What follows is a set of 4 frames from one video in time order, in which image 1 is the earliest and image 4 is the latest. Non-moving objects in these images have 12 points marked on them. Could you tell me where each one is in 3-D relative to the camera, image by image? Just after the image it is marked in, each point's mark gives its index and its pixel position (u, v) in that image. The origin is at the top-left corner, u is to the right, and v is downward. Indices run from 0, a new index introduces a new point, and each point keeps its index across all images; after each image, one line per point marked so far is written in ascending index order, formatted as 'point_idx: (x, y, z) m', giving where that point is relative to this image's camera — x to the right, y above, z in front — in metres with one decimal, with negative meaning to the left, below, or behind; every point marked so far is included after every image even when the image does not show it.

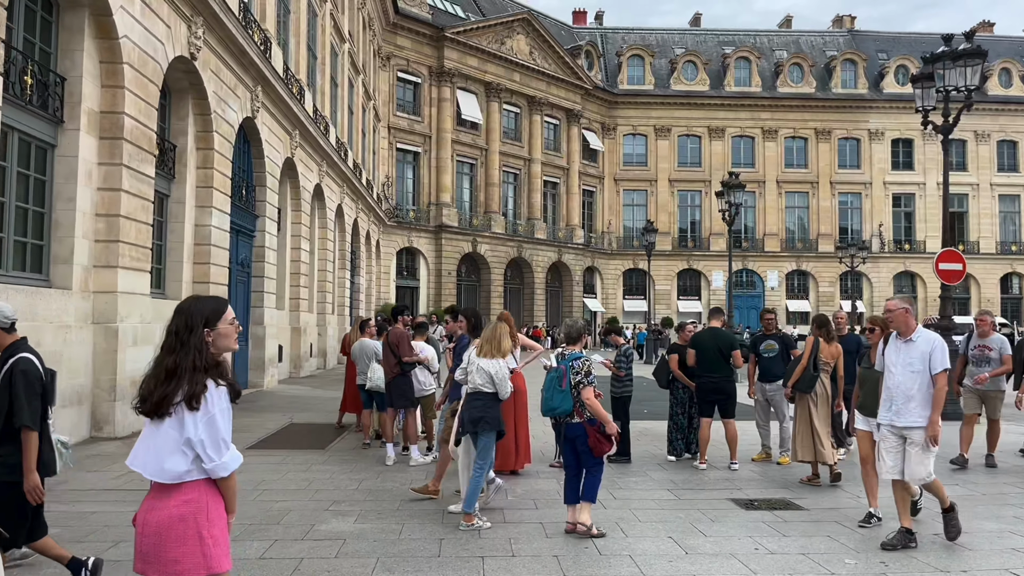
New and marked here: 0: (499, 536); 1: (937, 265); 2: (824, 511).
0: (-0.1, -1.7, +5.4) m
1: (+6.6, +0.4, +12.5) m
2: (+2.4, -1.7, +6.2) m
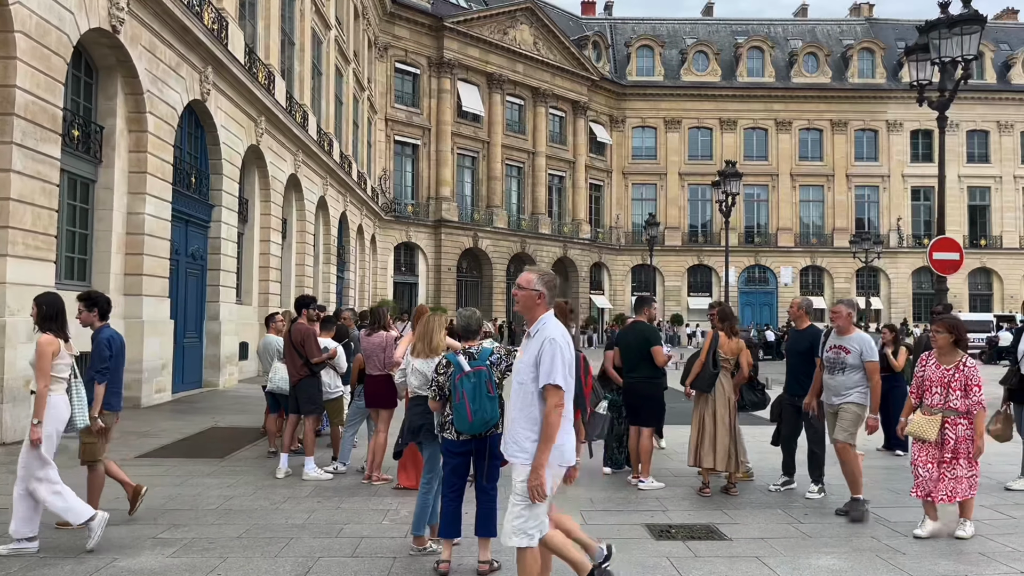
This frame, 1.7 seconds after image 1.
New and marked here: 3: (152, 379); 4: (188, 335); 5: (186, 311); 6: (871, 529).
0: (-1.0, -1.6, +4.4) m
1: (+5.9, +0.5, +11.3) m
2: (+1.5, -1.6, +5.1) m
3: (-5.6, -1.4, +12.4) m
4: (-6.0, -0.9, +14.8) m
5: (-5.9, -0.4, +14.6) m
6: (+2.4, -1.6, +5.5) m
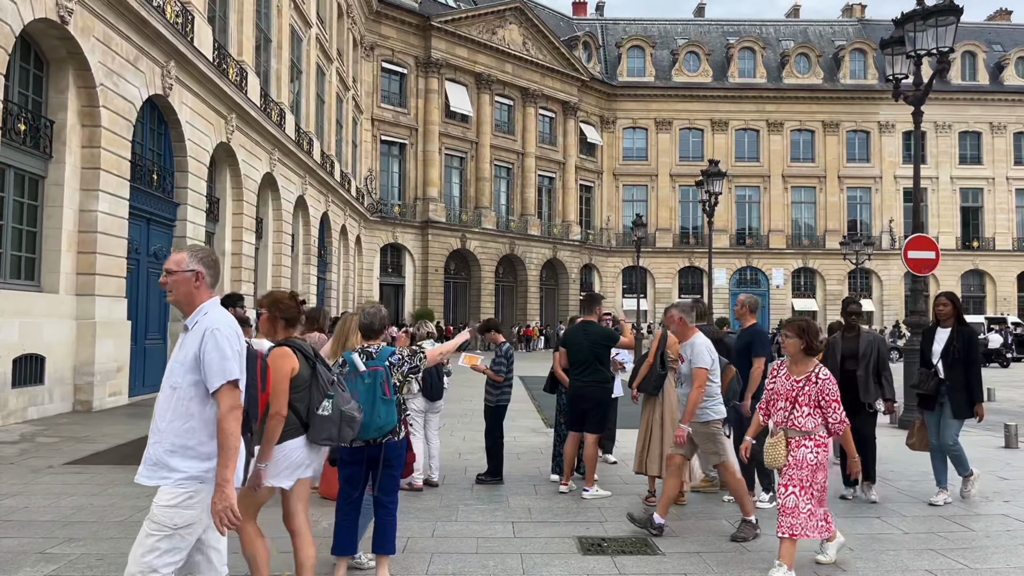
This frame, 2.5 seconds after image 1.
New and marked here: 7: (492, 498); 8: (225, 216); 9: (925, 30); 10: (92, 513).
0: (-1.5, -1.6, +4.0) m
1: (+5.4, +0.5, +10.9) m
2: (+1.0, -1.6, +4.8) m
3: (-6.1, -1.4, +12.1) m
4: (-6.5, -0.9, +14.4) m
5: (-6.5, -0.4, +14.2) m
6: (+1.9, -1.6, +5.1) m
7: (-0.2, -1.7, +6.6) m
8: (-6.6, +1.7, +18.3) m
9: (+5.7, +3.5, +11.0) m
10: (-3.0, -1.6, +5.8) m
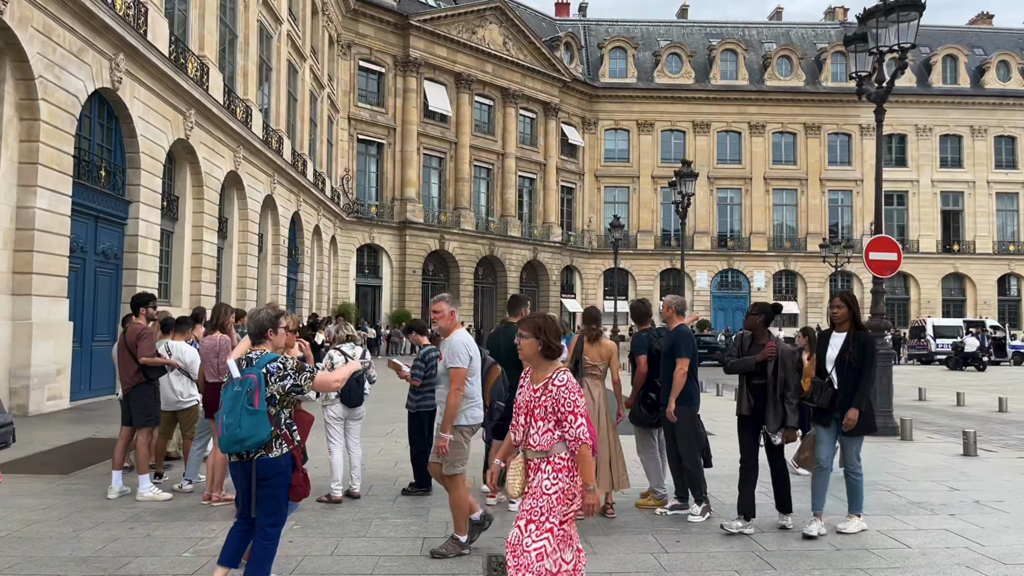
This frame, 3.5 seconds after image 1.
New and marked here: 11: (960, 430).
0: (-2.1, -1.5, +3.7) m
1: (+4.7, +0.5, +10.7) m
2: (+0.4, -1.6, +4.4) m
3: (-6.8, -1.4, +11.6) m
4: (-7.2, -0.9, +13.9) m
5: (-7.2, -0.4, +13.8) m
6: (+1.4, -1.6, +4.8) m
7: (-0.8, -1.7, +6.2) m
8: (-7.3, +1.7, +17.9) m
9: (+5.0, +3.5, +10.8) m
10: (-3.6, -1.6, +5.4) m
11: (+6.1, -1.9, +11.0) m
